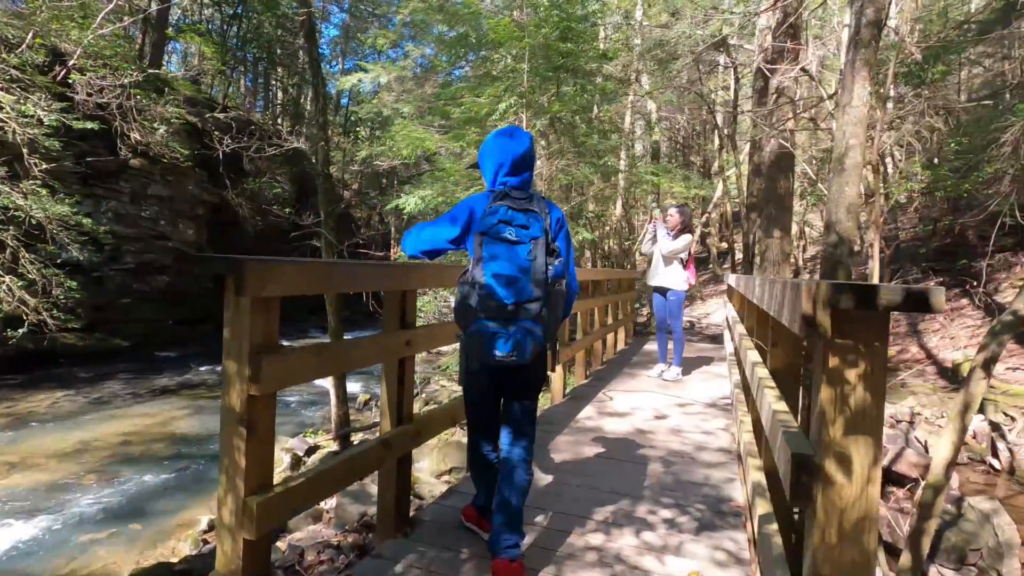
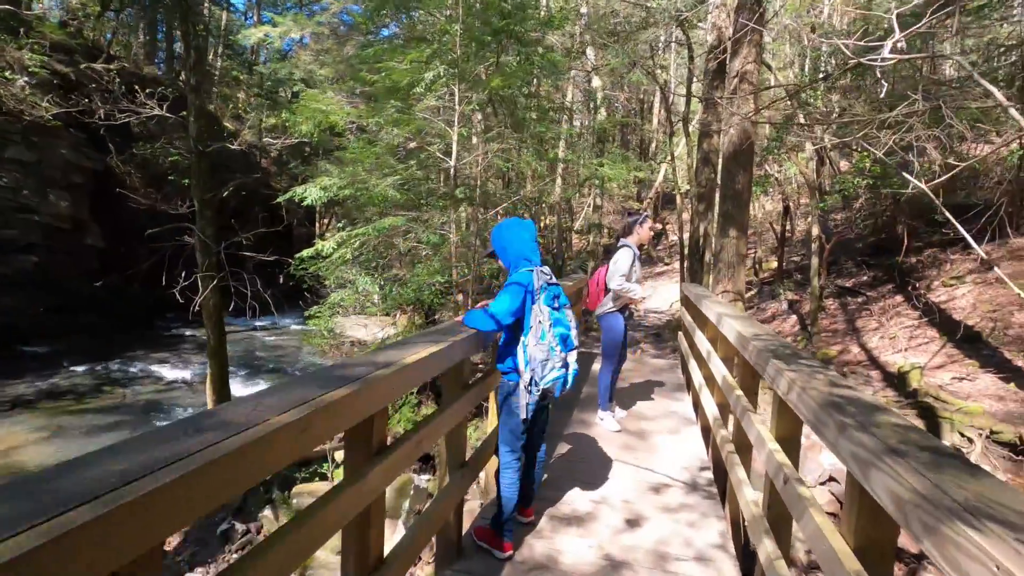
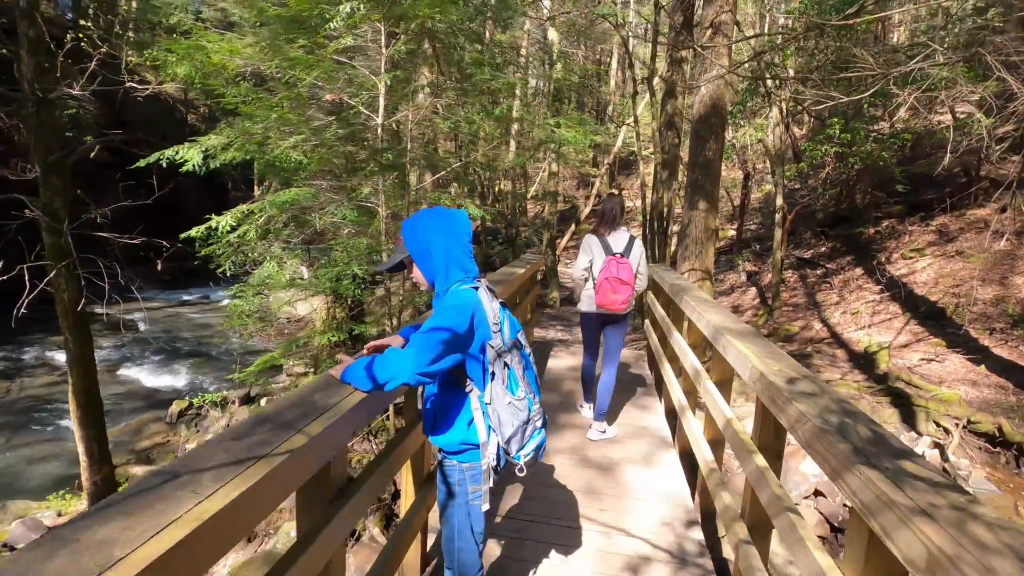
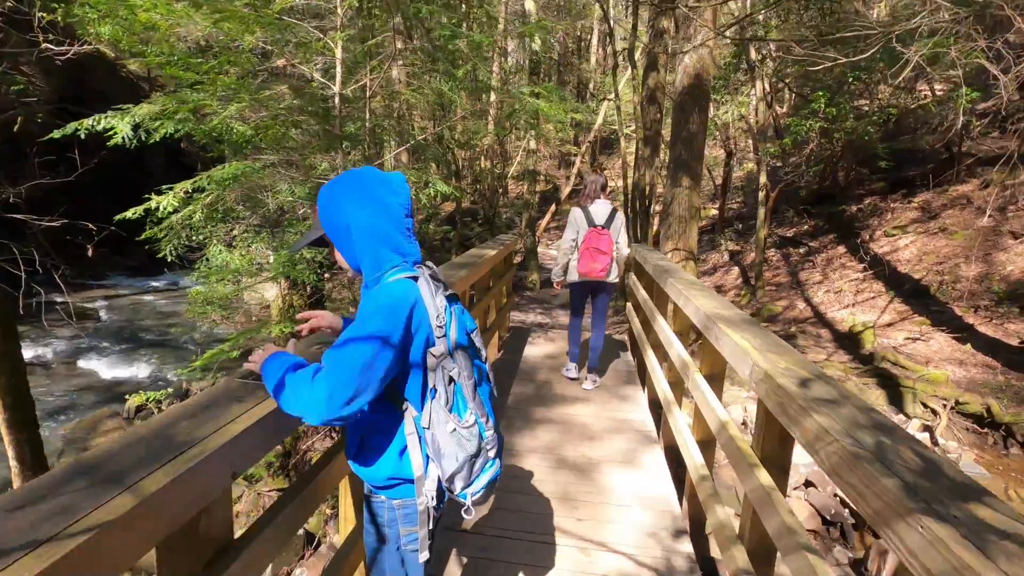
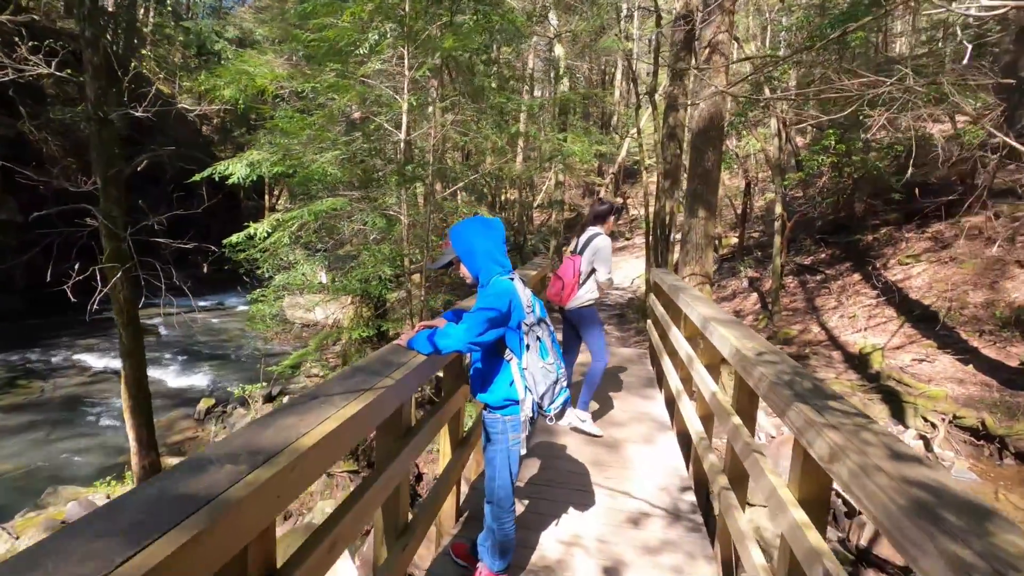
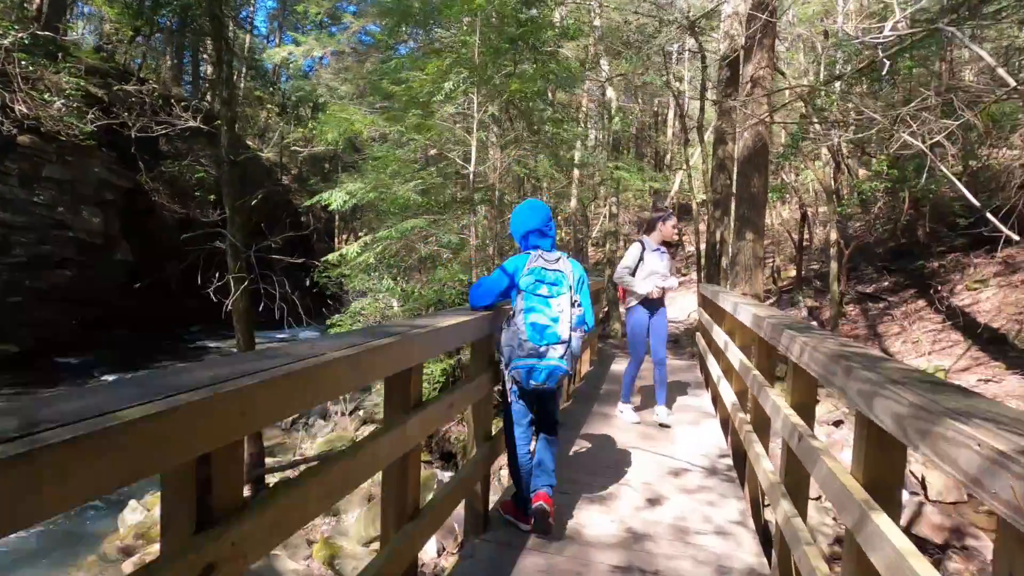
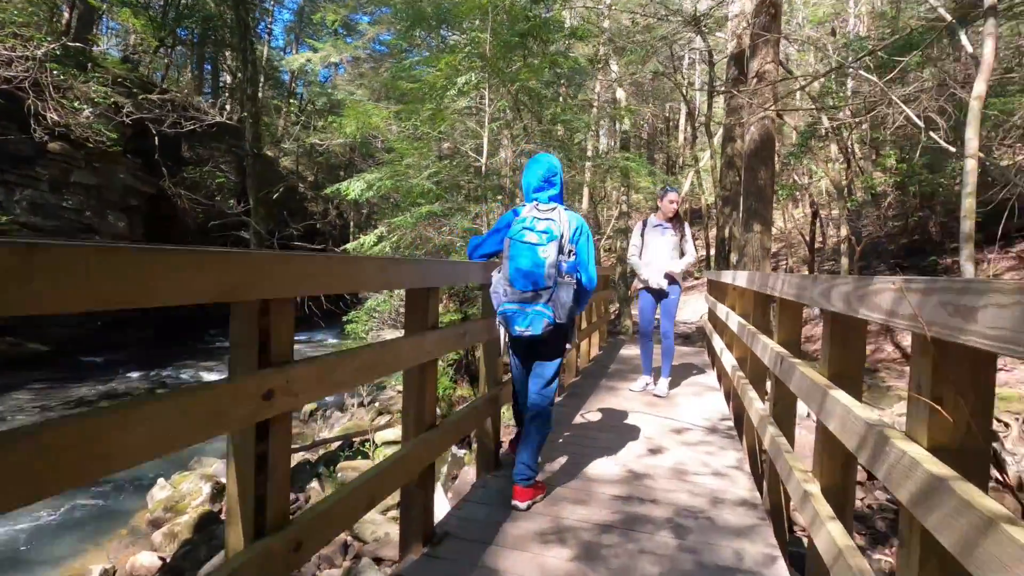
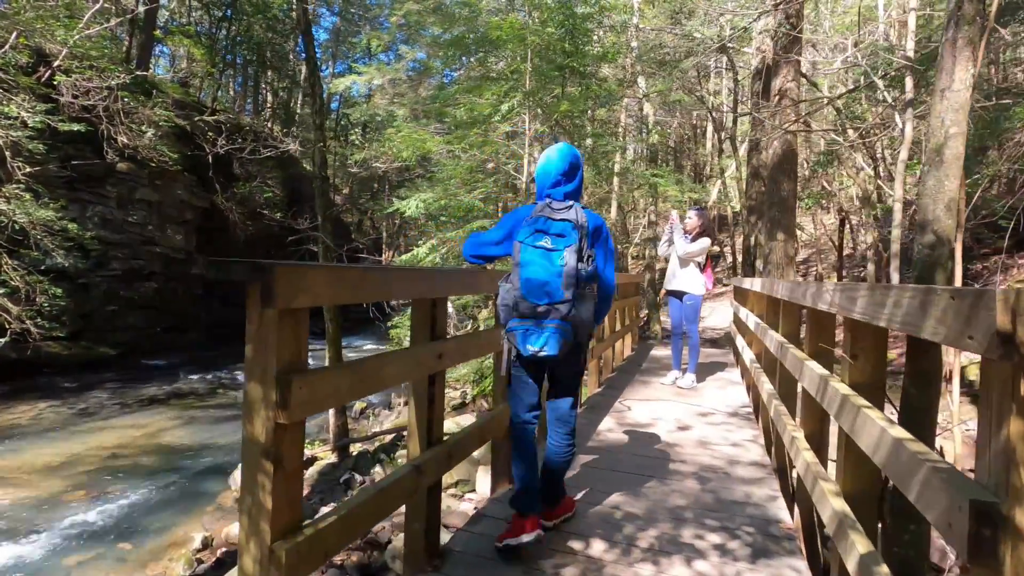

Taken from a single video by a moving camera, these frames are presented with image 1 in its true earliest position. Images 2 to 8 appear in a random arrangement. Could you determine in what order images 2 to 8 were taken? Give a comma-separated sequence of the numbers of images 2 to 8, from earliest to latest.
8, 7, 6, 2, 5, 3, 4
